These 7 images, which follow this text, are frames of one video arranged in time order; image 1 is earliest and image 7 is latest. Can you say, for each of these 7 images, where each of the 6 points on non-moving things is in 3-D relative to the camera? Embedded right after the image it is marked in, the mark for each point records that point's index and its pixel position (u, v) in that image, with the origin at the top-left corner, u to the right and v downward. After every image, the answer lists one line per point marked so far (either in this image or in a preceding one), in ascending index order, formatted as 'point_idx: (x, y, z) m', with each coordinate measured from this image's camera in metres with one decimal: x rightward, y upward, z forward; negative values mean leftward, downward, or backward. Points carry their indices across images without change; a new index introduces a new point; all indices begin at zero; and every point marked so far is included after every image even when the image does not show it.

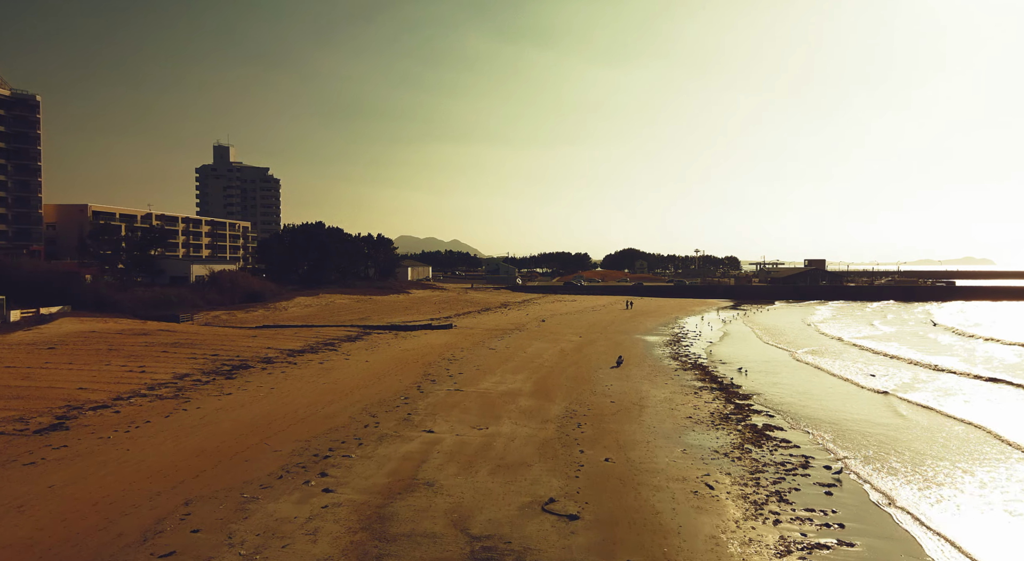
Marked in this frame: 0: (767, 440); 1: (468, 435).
0: (+7.2, -4.5, +19.4) m
1: (-1.2, -4.2, +18.5) m
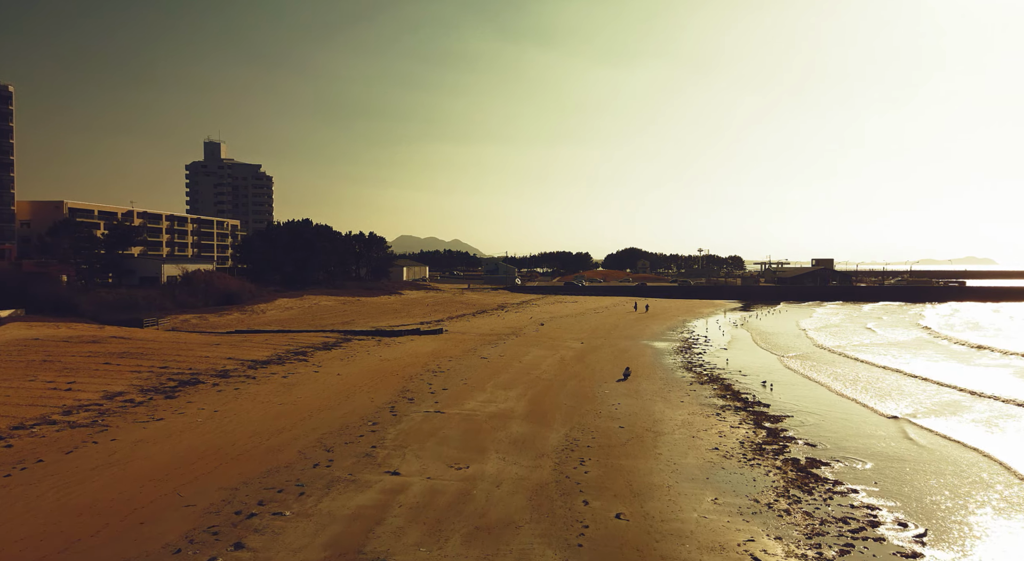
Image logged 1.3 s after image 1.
0: (+6.9, -4.6, +15.6) m
1: (-1.5, -4.2, +14.7) m
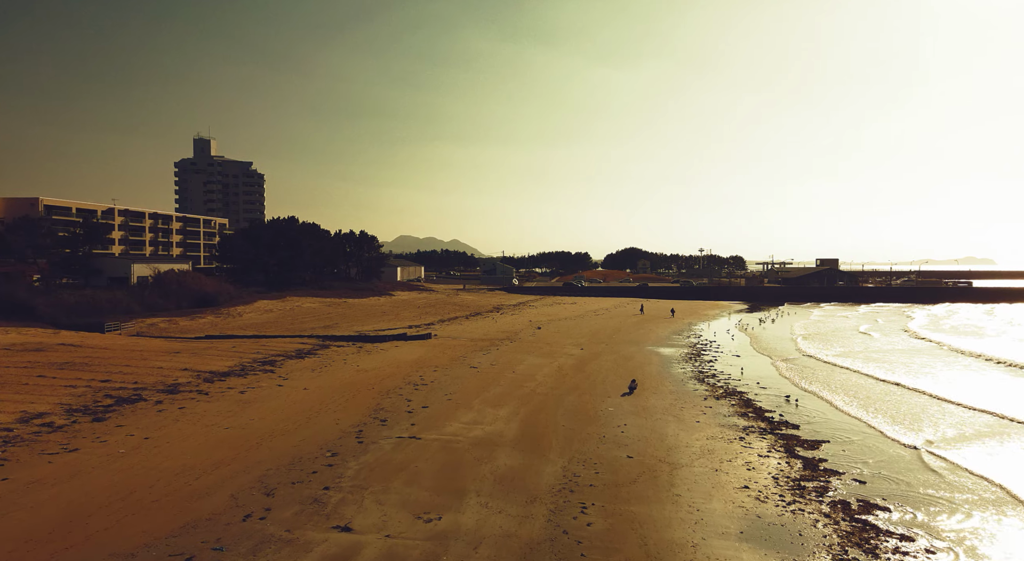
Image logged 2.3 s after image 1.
0: (+6.6, -4.6, +12.4) m
1: (-1.8, -4.3, +11.5) m
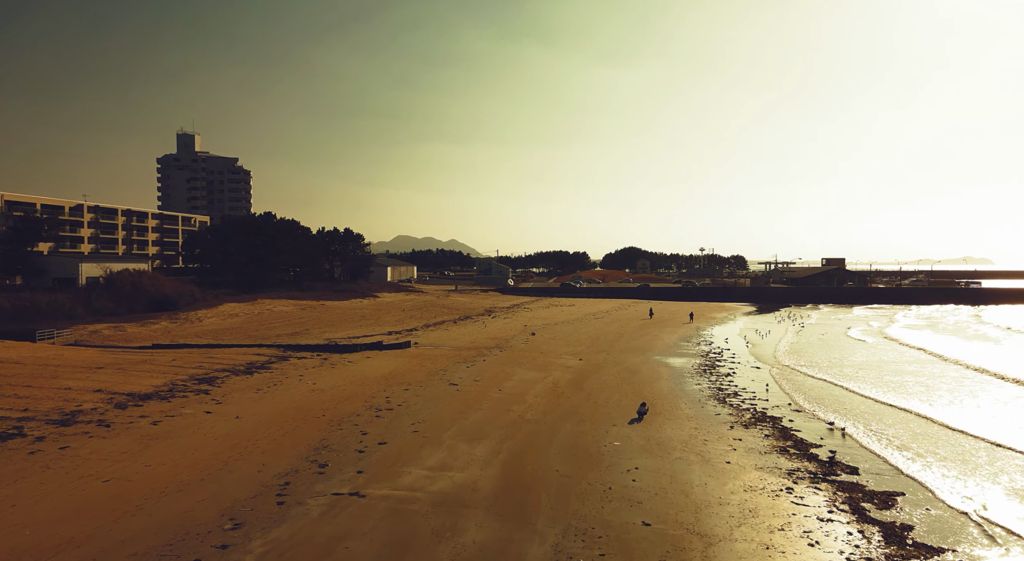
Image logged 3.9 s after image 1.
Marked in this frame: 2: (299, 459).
0: (+6.2, -4.7, +8.0) m
1: (-2.2, -4.3, +7.0) m
2: (-4.7, -3.9, +15.1) m
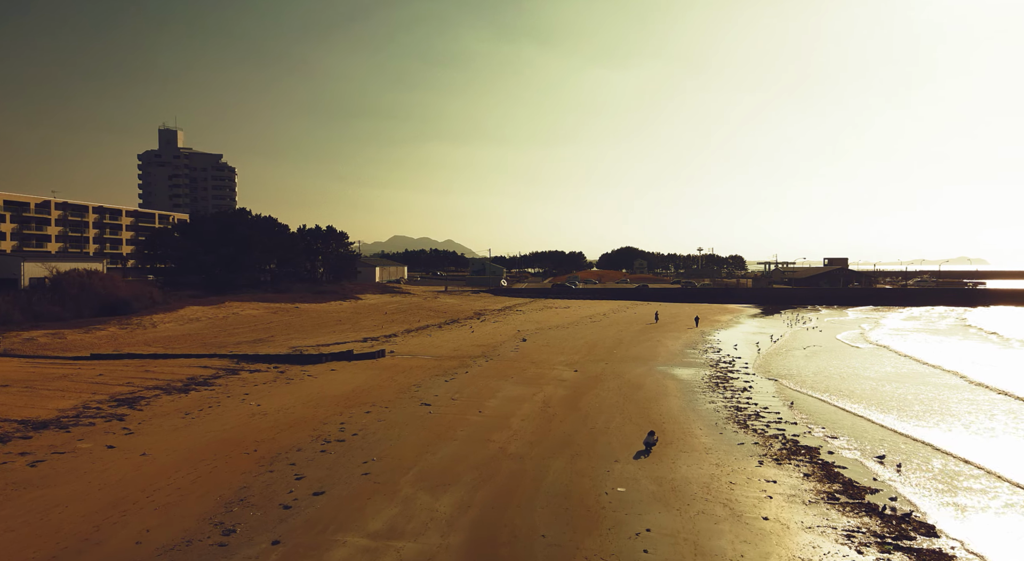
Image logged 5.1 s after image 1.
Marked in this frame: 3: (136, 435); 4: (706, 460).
0: (+5.8, -4.7, +4.3) m
1: (-2.6, -4.4, +3.3) m
2: (-5.1, -4.0, +11.3) m
3: (-9.0, -3.7, +16.6) m
4: (+4.6, -4.2, +16.3) m
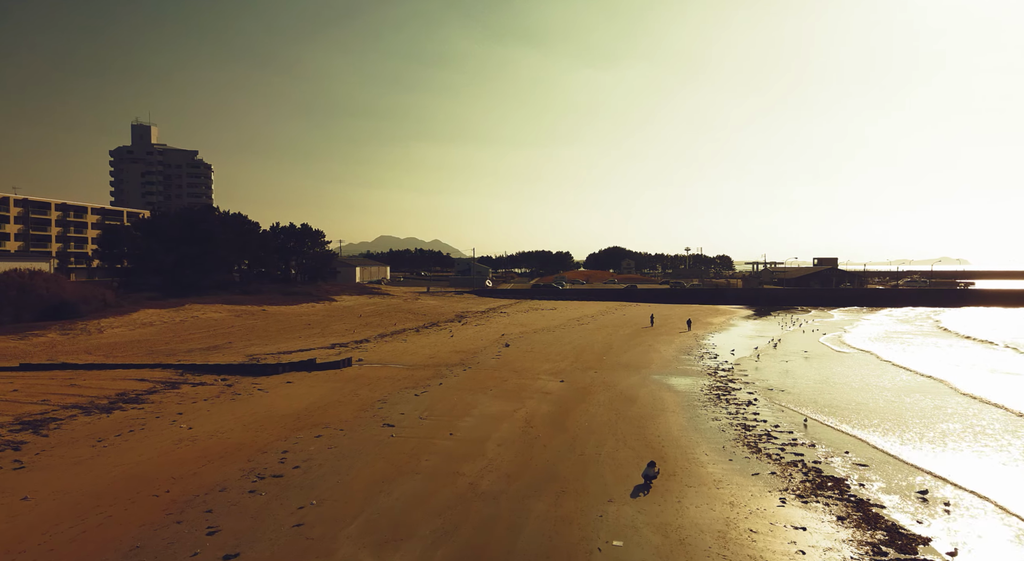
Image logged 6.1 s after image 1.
0: (+5.5, -4.7, +1.6) m
1: (-2.9, -4.4, +0.4) m
2: (-5.6, -4.0, +8.5) m
3: (-9.5, -3.7, +13.6) m
4: (+4.0, -4.2, +13.6) m
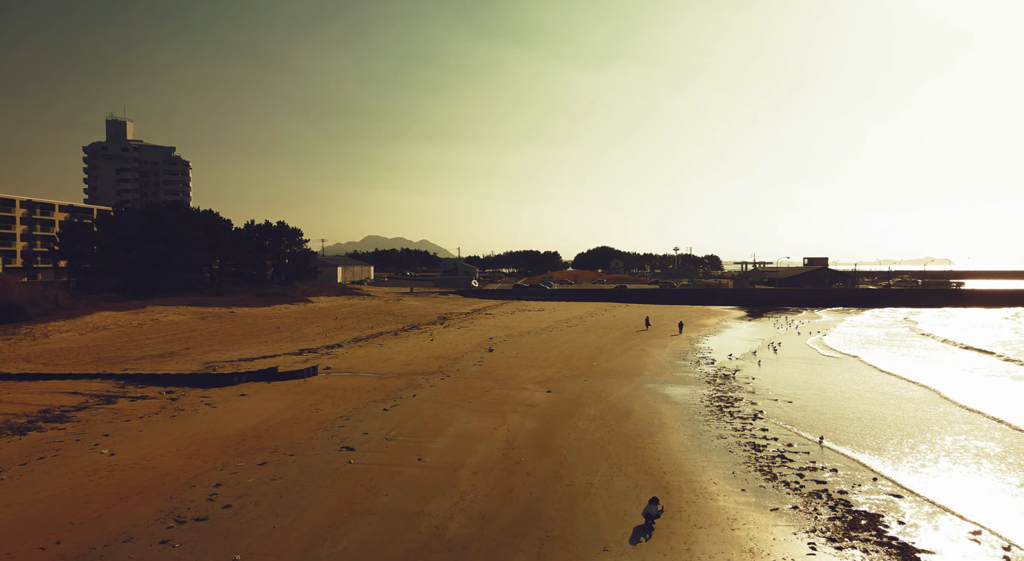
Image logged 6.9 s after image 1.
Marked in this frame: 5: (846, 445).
0: (+5.3, -4.7, -0.7) m
1: (-3.1, -4.4, -2.0) m
2: (-5.9, -4.0, +6.0) m
3: (-10.0, -3.7, +11.1) m
4: (+3.6, -4.2, +11.3) m
5: (+8.8, -4.3, +18.1) m
